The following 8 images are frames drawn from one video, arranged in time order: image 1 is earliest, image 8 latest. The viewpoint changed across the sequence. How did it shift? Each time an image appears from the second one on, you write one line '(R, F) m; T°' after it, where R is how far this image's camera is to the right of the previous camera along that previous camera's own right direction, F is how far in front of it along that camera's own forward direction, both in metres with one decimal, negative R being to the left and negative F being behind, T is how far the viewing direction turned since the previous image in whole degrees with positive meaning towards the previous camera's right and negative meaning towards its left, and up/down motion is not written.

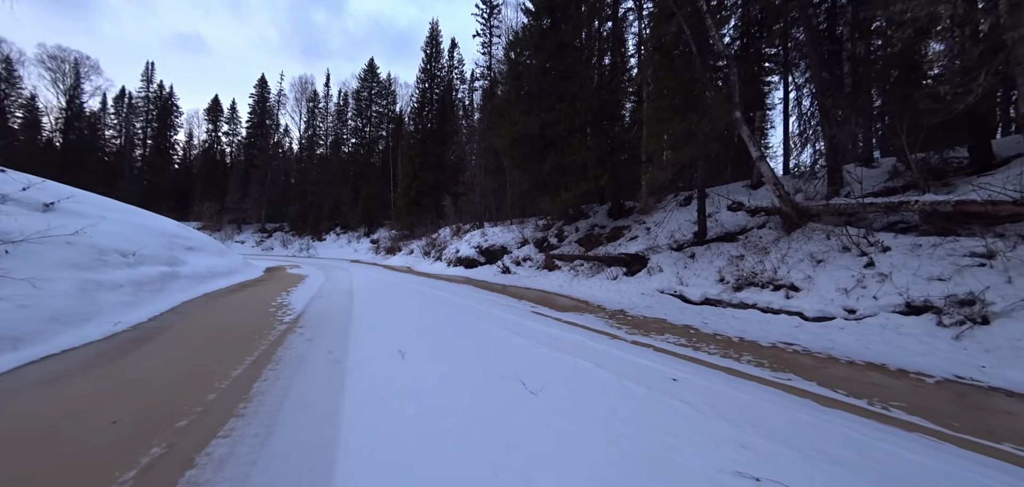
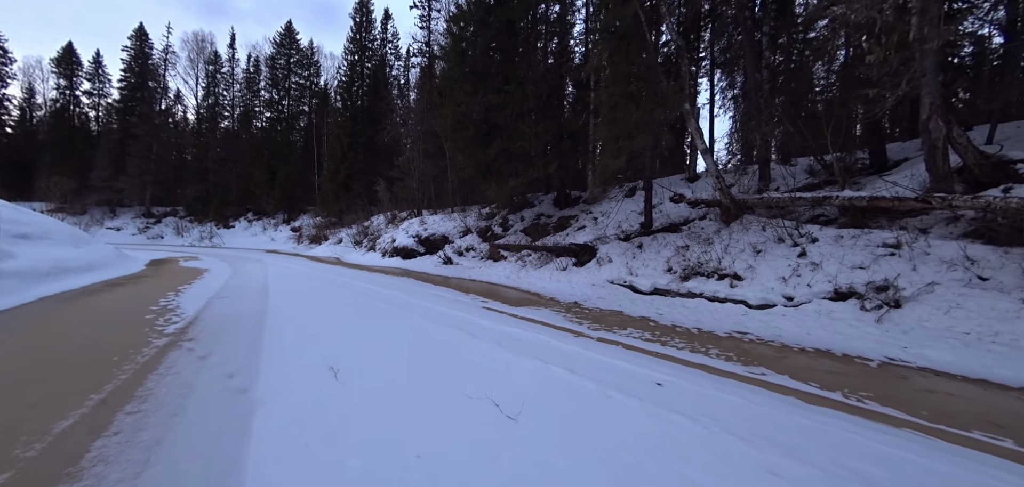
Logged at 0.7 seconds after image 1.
(-0.3, +0.7) m; +10°
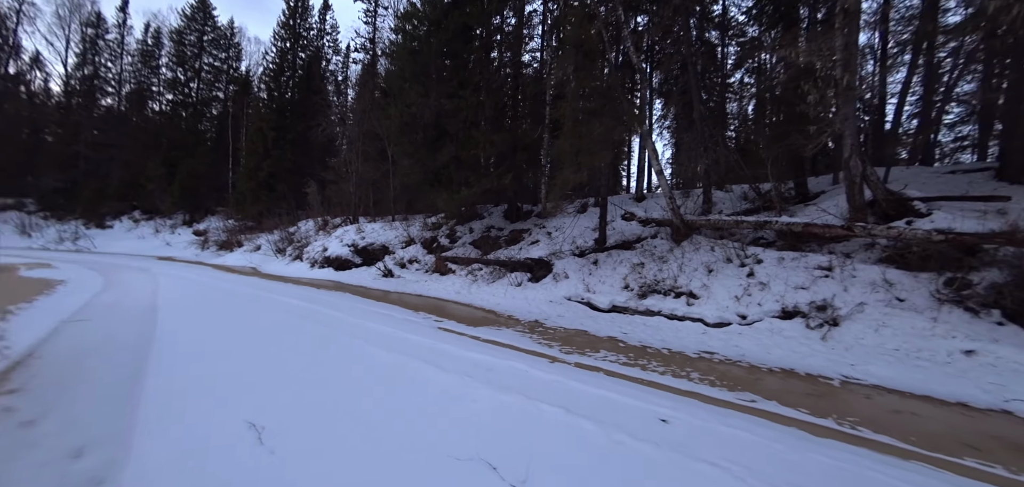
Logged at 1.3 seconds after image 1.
(-0.4, +0.6) m; +10°
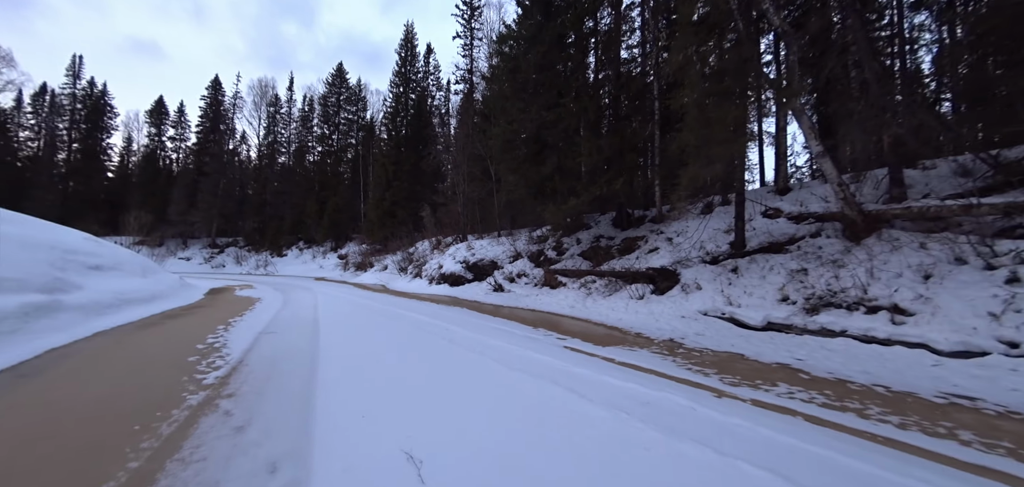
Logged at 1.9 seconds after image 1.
(-0.5, +0.4) m; -16°
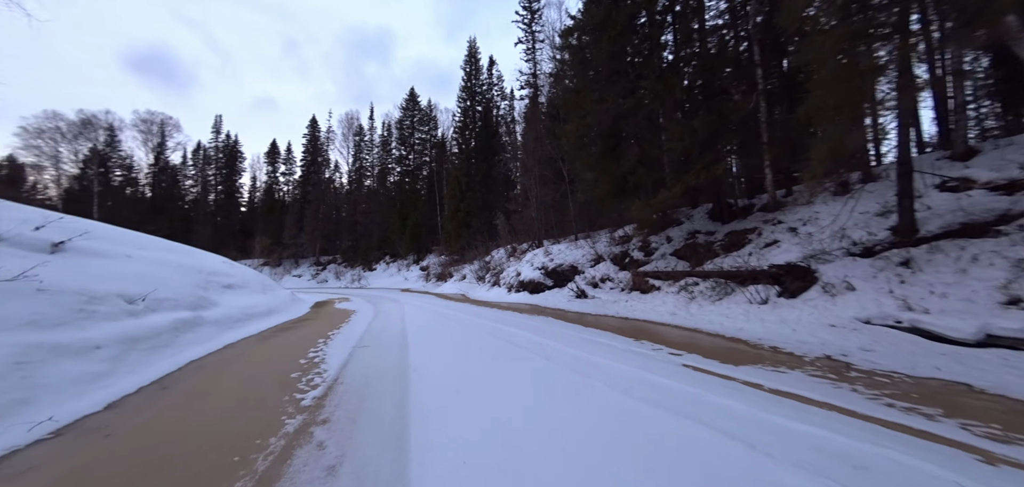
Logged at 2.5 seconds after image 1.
(-0.4, +0.6) m; -12°
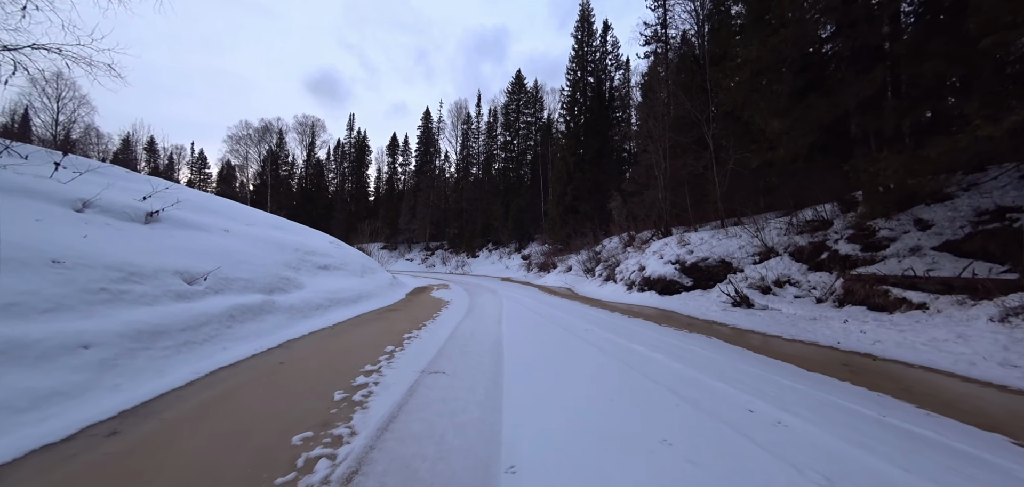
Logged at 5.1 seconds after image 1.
(-0.8, +2.8) m; -17°
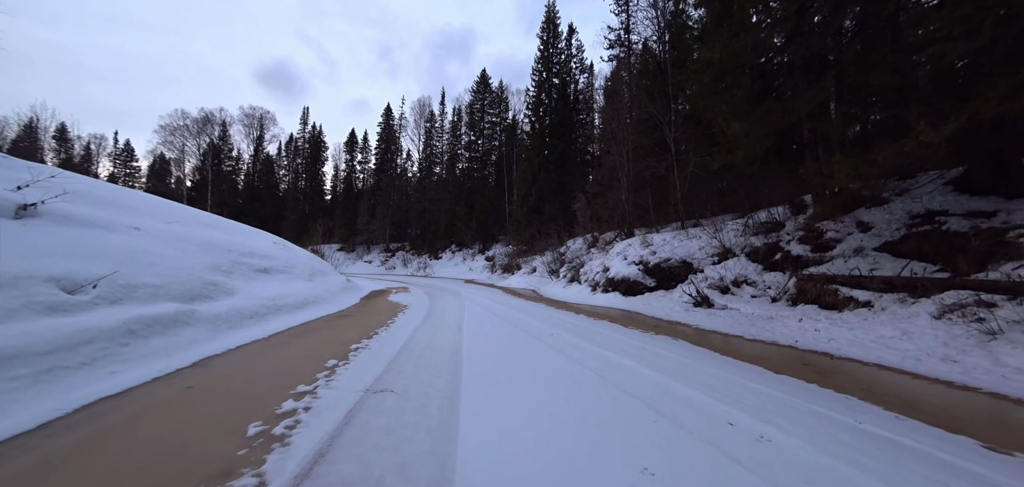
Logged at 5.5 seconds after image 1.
(+0.1, +0.5) m; +6°
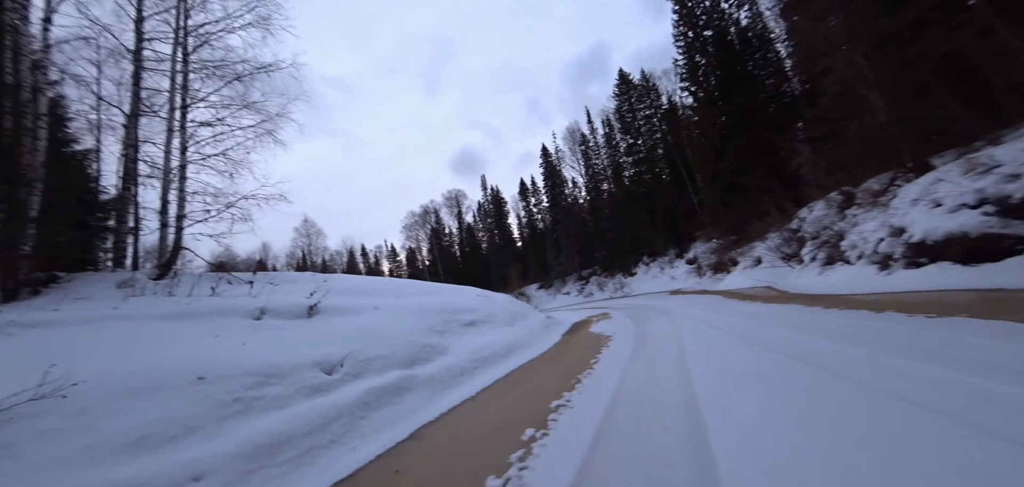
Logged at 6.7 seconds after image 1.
(-0.2, +1.4) m; -30°
